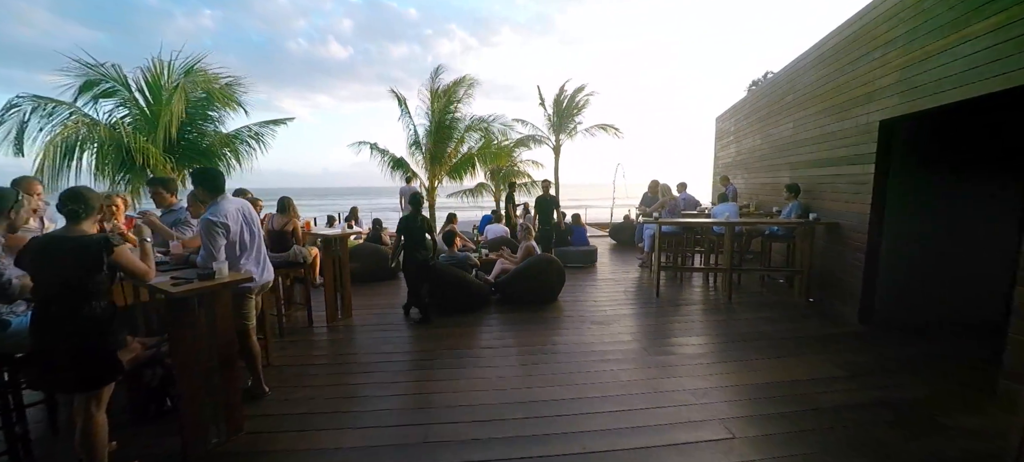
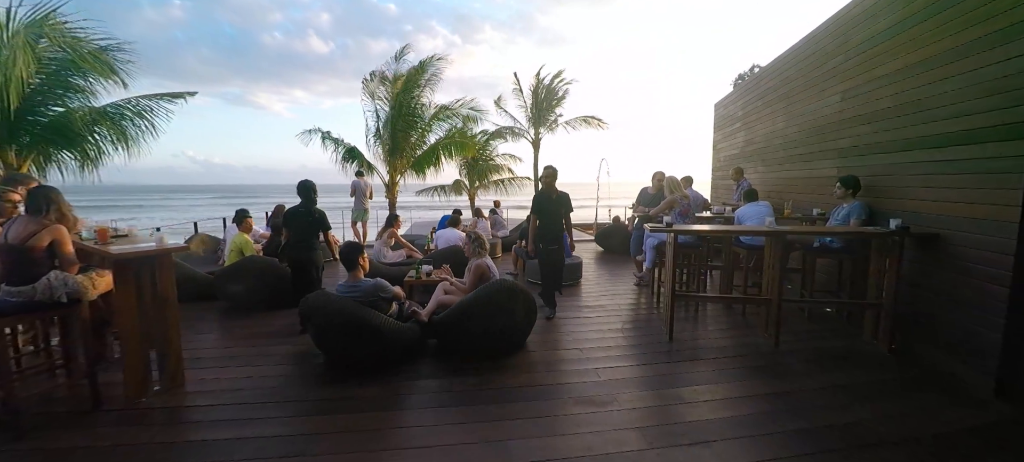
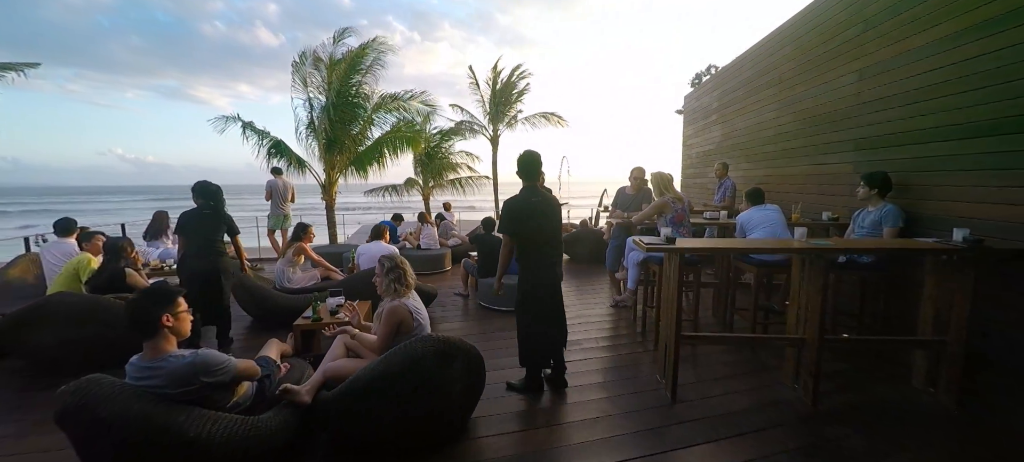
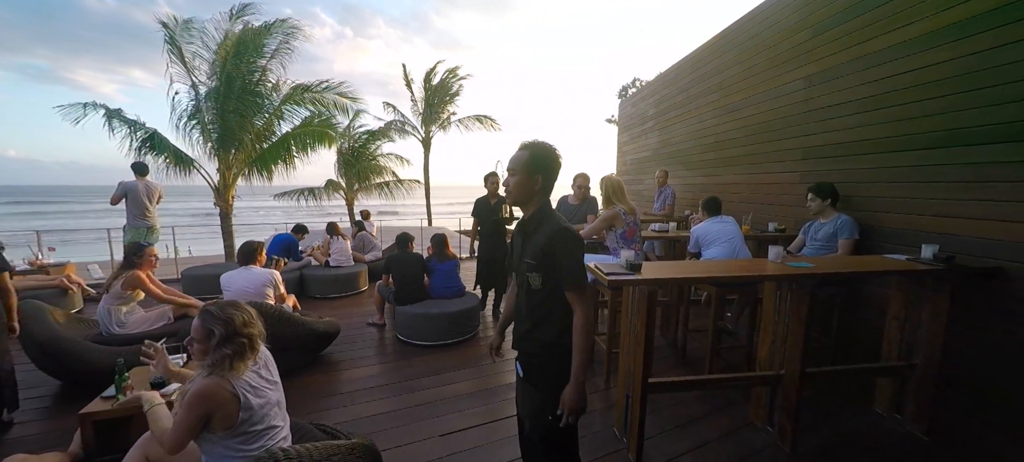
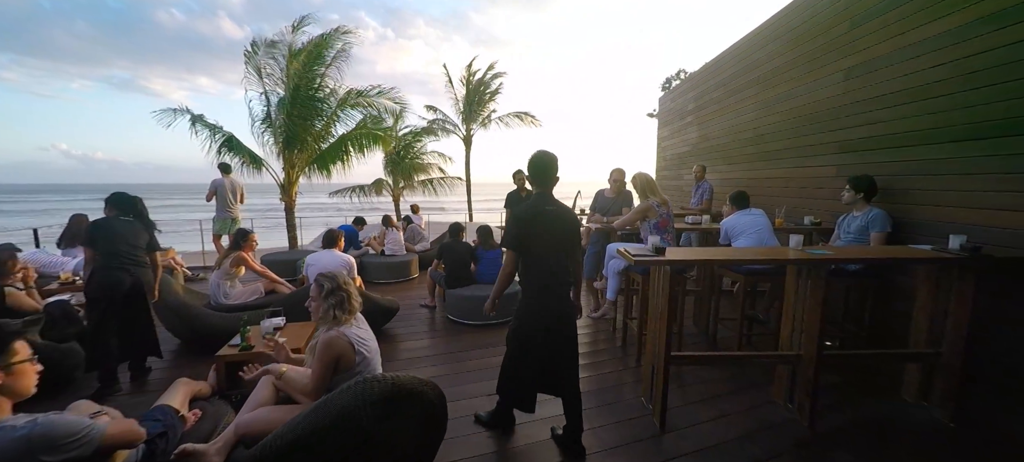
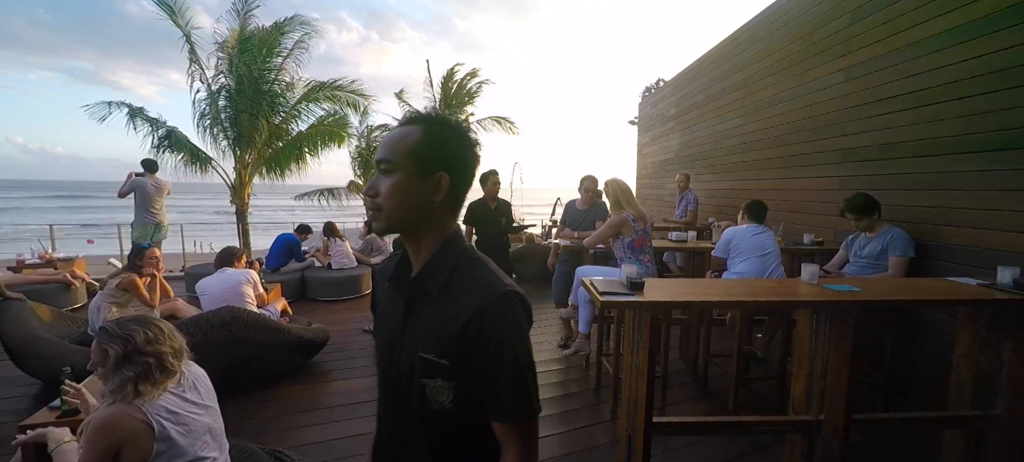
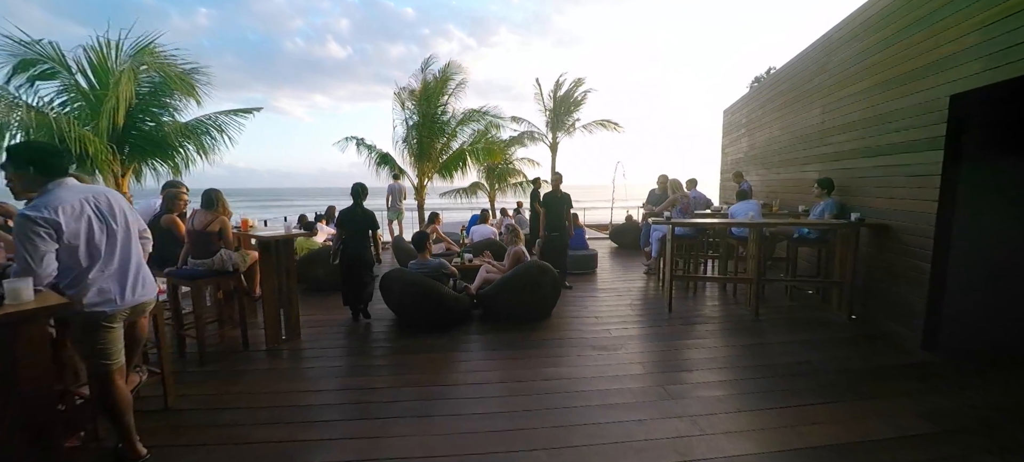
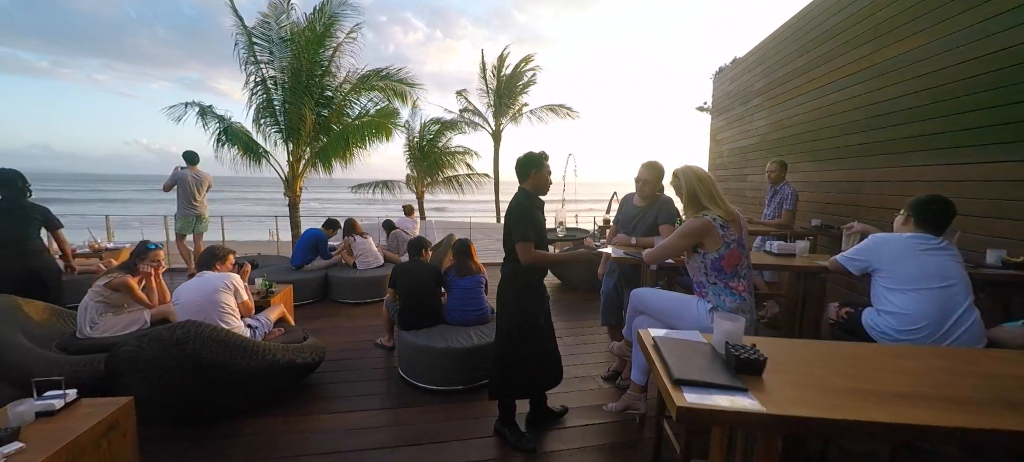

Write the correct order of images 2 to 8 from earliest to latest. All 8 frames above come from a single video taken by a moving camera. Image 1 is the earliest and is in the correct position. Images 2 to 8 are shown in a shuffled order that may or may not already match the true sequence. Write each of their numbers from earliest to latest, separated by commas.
7, 2, 3, 5, 4, 6, 8
